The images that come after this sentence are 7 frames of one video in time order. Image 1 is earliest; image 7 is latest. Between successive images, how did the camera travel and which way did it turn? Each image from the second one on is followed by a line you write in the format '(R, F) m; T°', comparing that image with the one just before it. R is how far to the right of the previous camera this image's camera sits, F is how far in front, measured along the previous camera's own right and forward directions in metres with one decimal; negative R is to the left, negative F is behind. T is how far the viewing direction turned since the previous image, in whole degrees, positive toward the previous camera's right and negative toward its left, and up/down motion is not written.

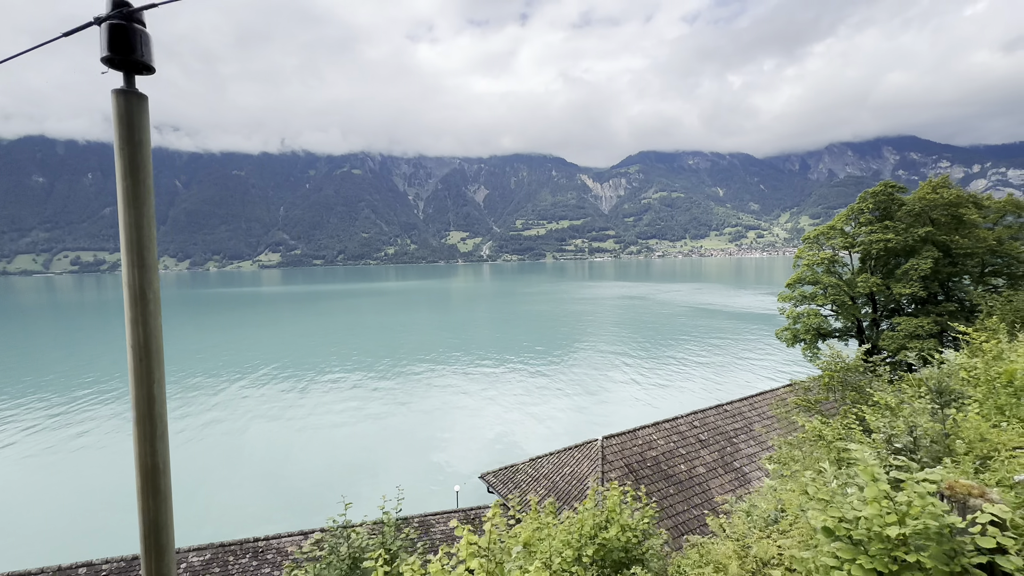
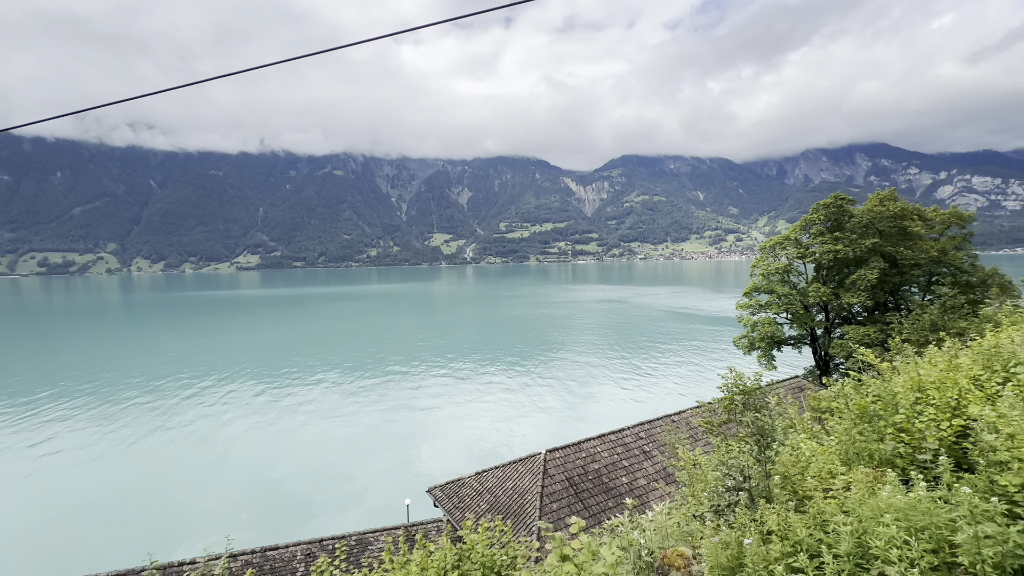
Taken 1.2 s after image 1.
(+1.6, -0.1) m; +2°
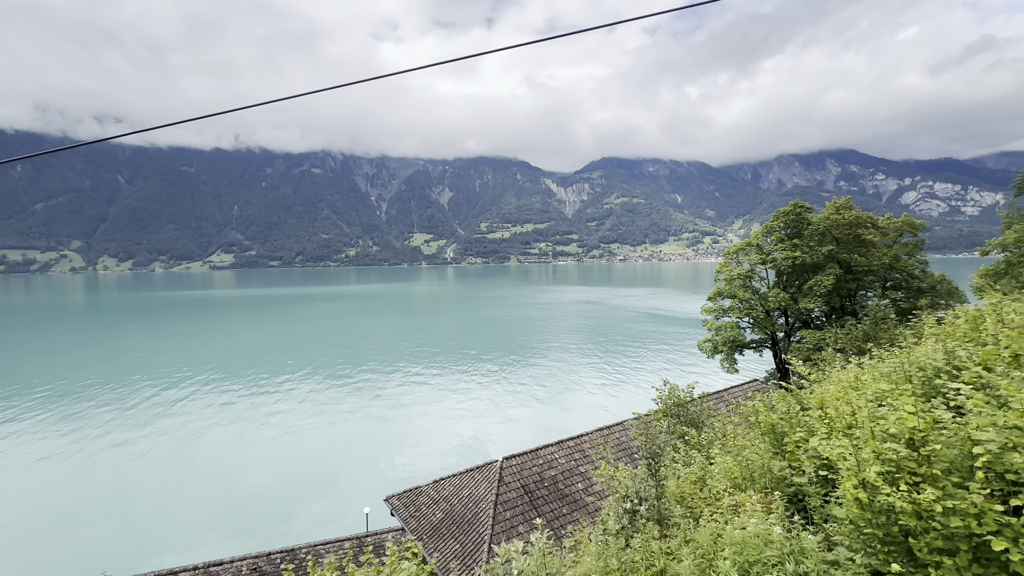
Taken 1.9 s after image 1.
(+0.9, 0.0) m; +2°
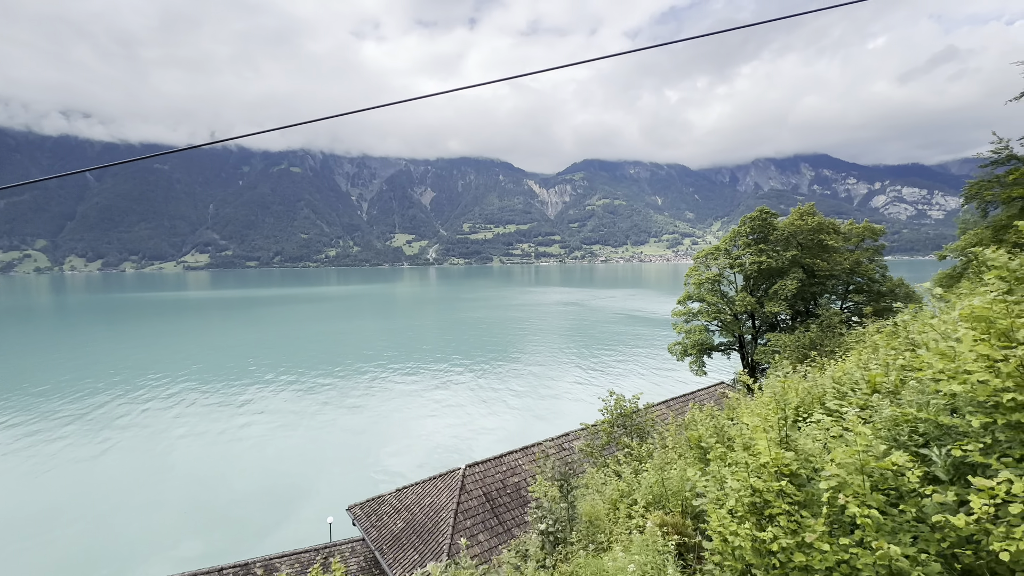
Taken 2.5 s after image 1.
(+0.8, 0.0) m; +2°
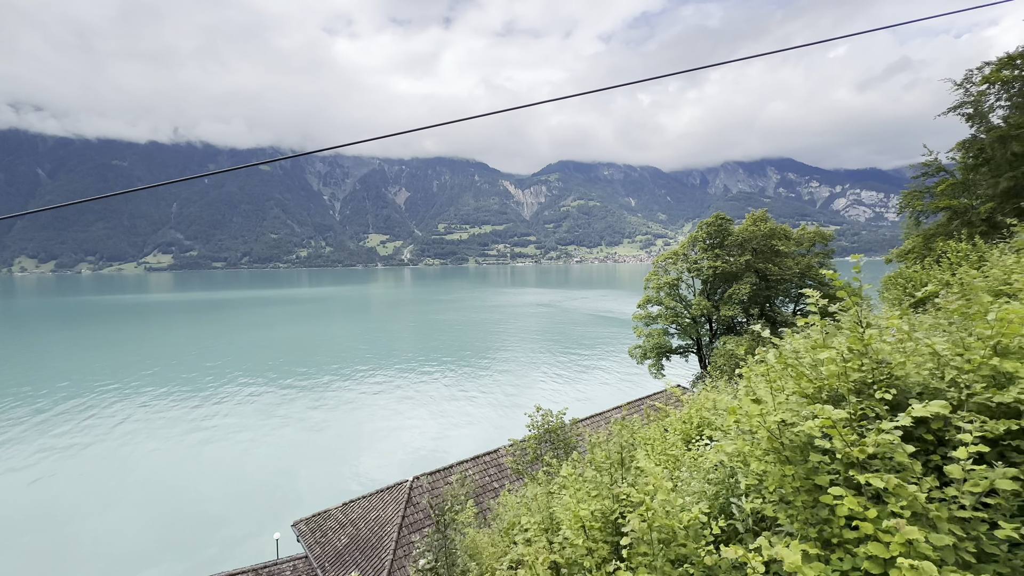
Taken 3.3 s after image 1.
(+1.1, +0.1) m; +3°
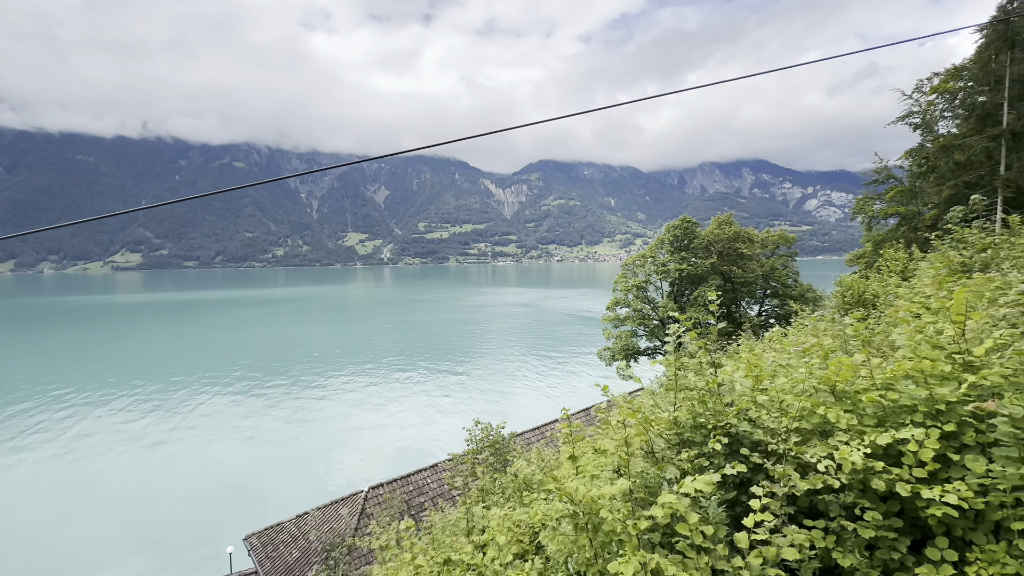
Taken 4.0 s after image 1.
(+0.9, +0.1) m; +2°
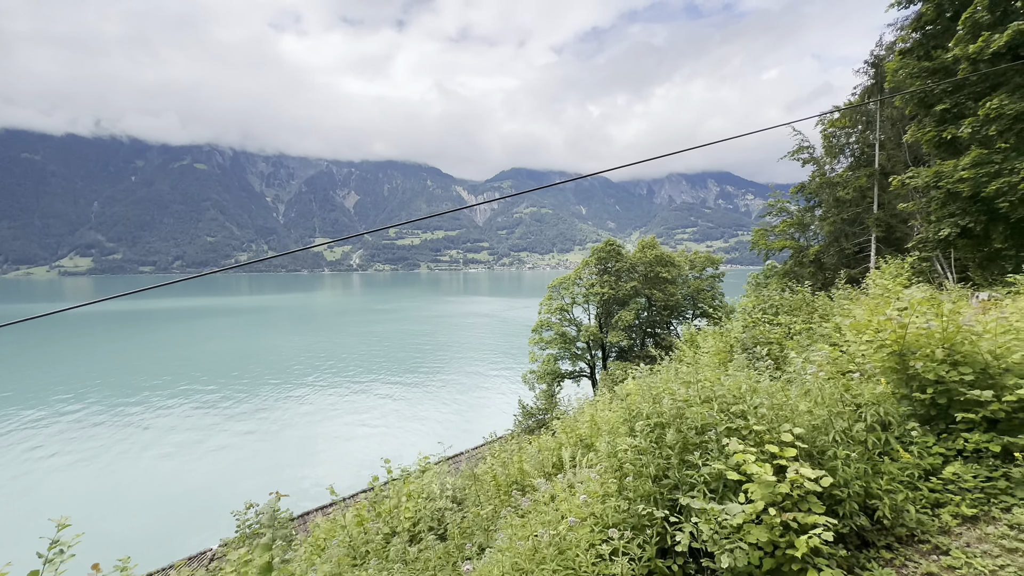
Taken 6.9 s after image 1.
(+3.8, +0.6) m; +4°
